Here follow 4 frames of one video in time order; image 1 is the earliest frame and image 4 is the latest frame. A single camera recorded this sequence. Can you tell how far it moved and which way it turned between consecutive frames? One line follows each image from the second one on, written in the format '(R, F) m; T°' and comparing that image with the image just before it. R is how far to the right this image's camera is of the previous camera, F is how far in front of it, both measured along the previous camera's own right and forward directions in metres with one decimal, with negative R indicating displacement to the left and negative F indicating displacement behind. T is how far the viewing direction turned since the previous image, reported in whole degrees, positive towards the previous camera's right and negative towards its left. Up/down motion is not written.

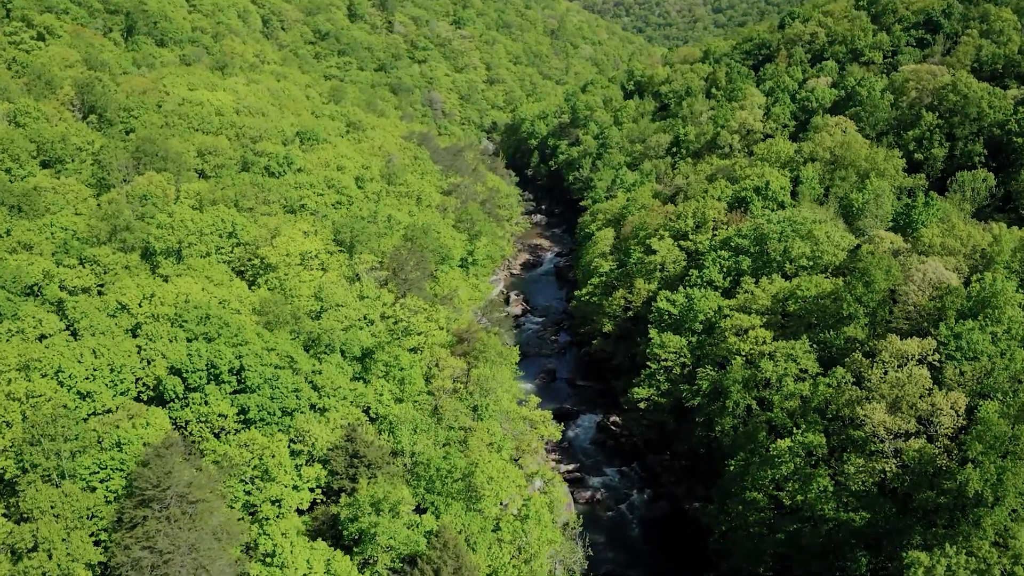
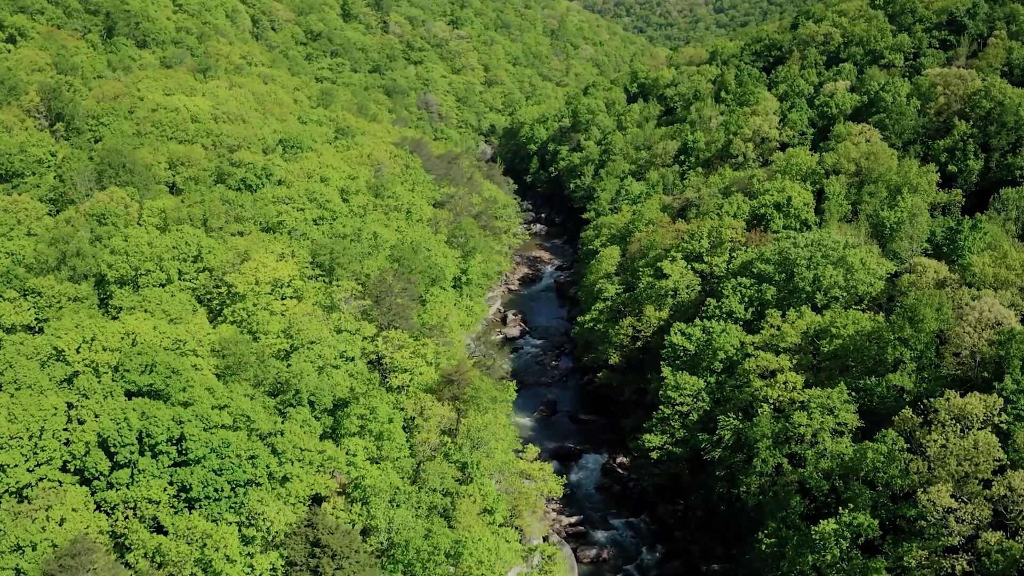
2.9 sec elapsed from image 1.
(+0.3, +6.2) m; 0°
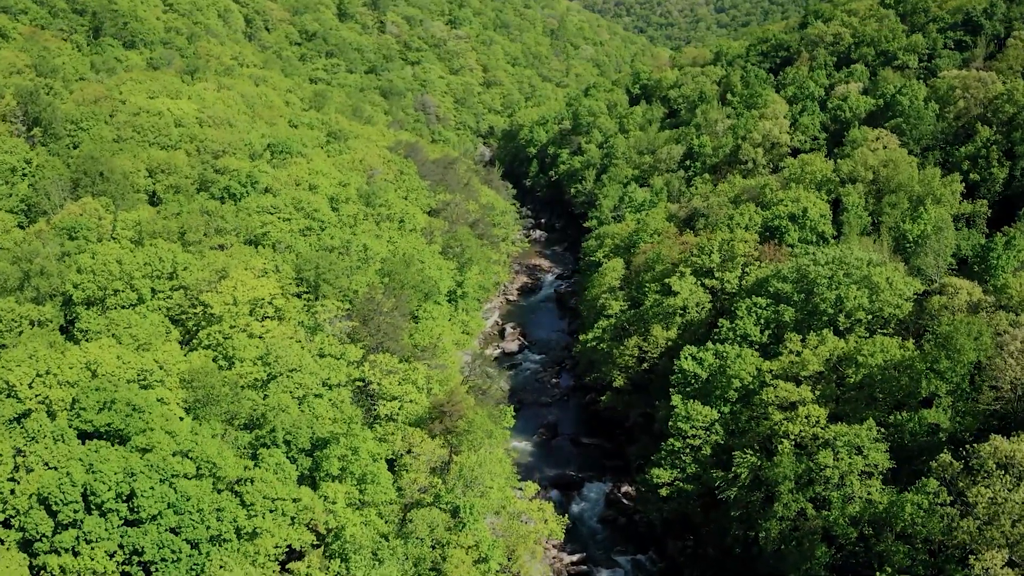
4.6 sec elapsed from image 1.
(+0.2, +3.8) m; 0°
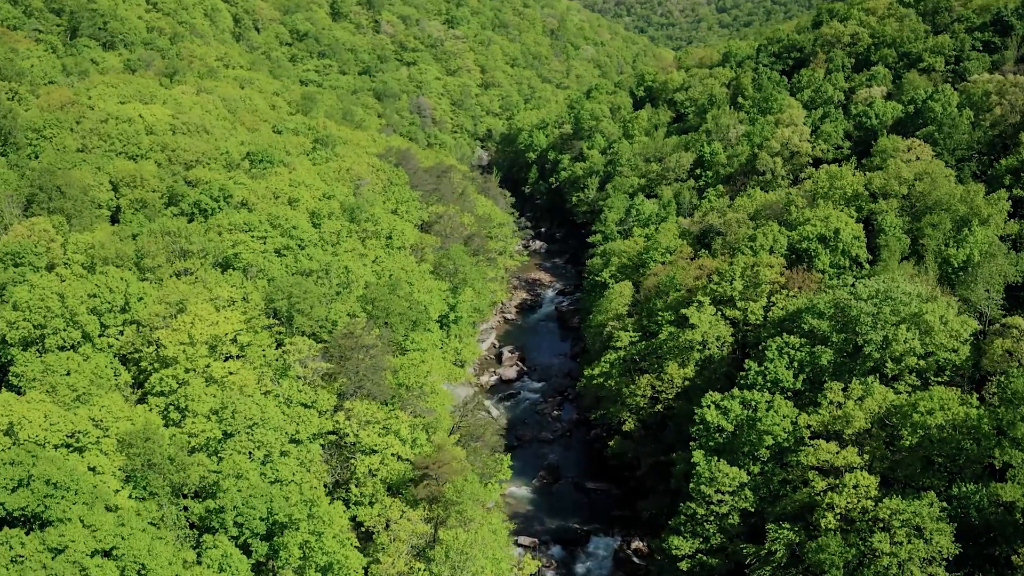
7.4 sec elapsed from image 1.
(+0.2, +6.1) m; 0°
